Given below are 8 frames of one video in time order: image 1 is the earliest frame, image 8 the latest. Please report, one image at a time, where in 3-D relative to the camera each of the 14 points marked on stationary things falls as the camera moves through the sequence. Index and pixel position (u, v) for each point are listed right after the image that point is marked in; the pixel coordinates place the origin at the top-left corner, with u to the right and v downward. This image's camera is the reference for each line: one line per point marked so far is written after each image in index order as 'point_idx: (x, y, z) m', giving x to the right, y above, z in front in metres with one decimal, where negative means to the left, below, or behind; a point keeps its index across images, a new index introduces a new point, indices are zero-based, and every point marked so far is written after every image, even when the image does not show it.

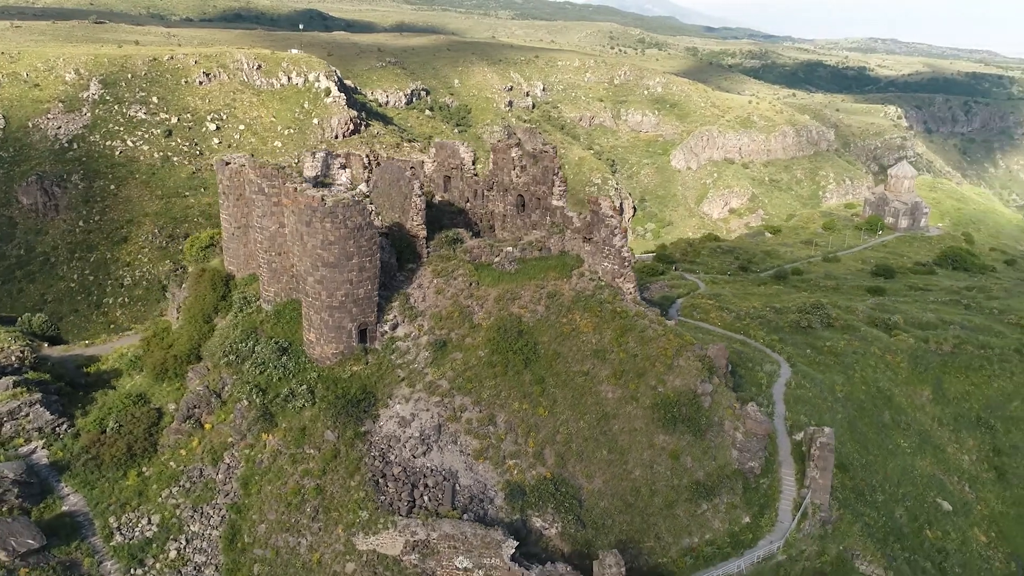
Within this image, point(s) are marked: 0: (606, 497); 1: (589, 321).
0: (+2.0, -4.5, +16.5) m
1: (+2.0, -0.8, +19.1) m
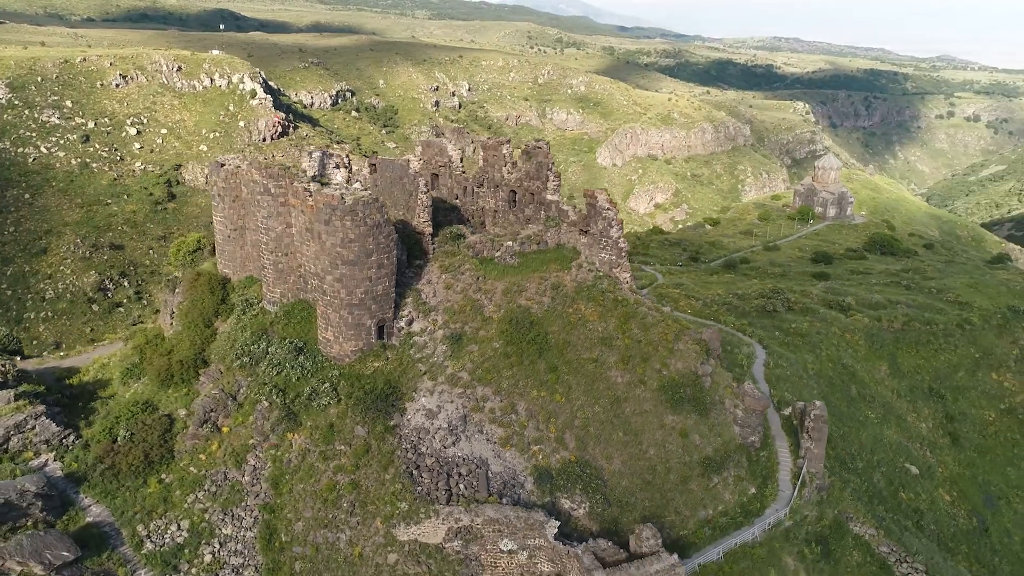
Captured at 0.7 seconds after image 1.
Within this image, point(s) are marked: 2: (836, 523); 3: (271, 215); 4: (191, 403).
0: (+2.6, -4.2, +17.2) m
1: (+2.2, -0.6, +19.8) m
2: (+8.0, -5.8, +18.8) m
3: (-5.8, +1.8, +18.4) m
4: (-7.5, -2.7, +18.0) m
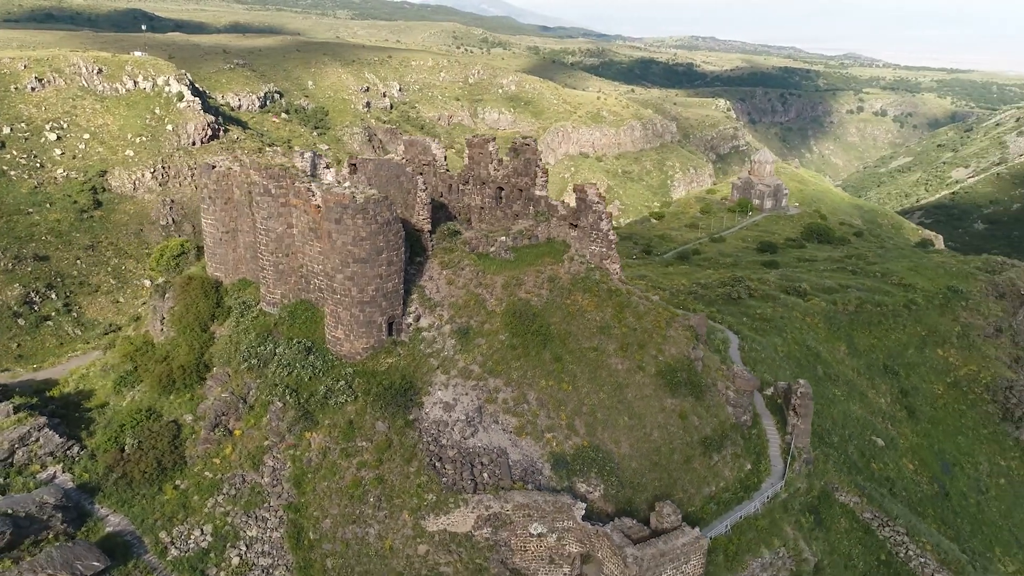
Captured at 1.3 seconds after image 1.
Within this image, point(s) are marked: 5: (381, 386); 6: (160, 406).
0: (+2.9, -4.0, +17.9) m
1: (+2.1, -0.3, +20.4) m
2: (+8.1, -5.4, +20.0) m
3: (-5.8, +1.7, +18.3) m
4: (-7.3, -2.8, +17.8) m
5: (-2.9, -2.2, +16.9) m
6: (-8.3, -2.8, +18.1) m
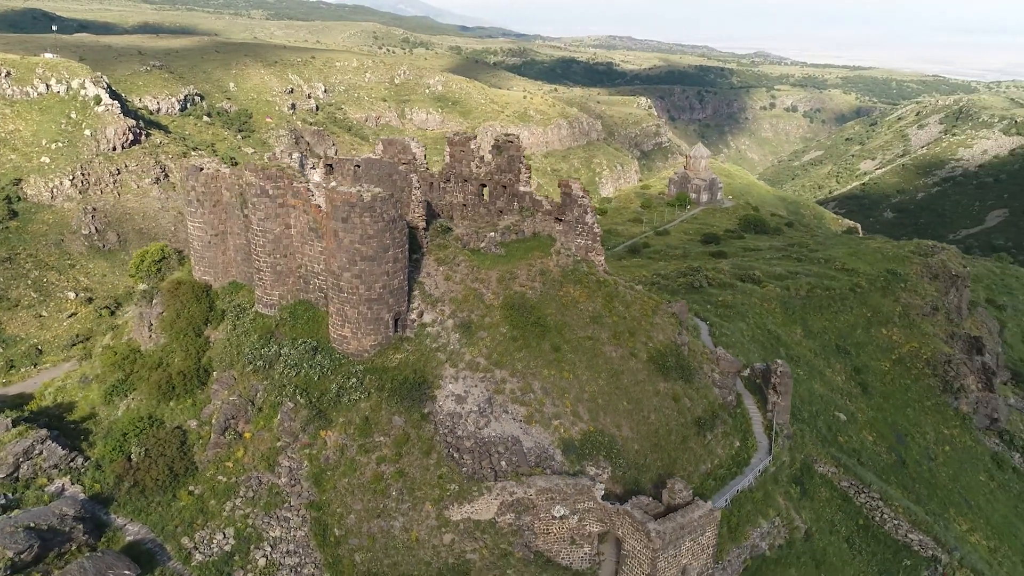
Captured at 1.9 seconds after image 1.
0: (+3.0, -3.7, +18.7) m
1: (+1.9, -0.1, +21.1) m
2: (+8.1, -4.9, +21.2) m
3: (-5.8, +1.7, +18.2) m
4: (-7.1, -2.9, +17.6) m
5: (-2.6, -2.1, +17.1) m
6: (-8.2, -2.9, +17.8) m
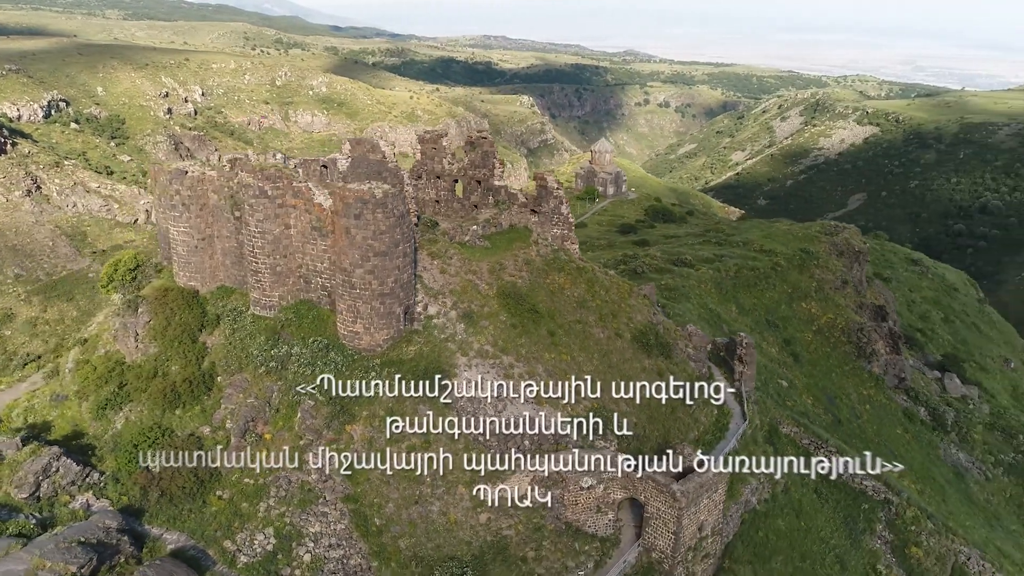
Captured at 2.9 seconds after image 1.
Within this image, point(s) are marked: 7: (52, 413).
0: (+3.2, -3.3, +19.9) m
1: (+1.5, +0.3, +22.1) m
2: (+7.9, -4.2, +23.2) m
3: (-5.8, +1.7, +18.1) m
4: (-6.8, -3.0, +17.3) m
5: (-2.3, -1.9, +17.5) m
6: (-7.8, -3.0, +17.4) m
7: (-12.0, -3.3, +19.8) m
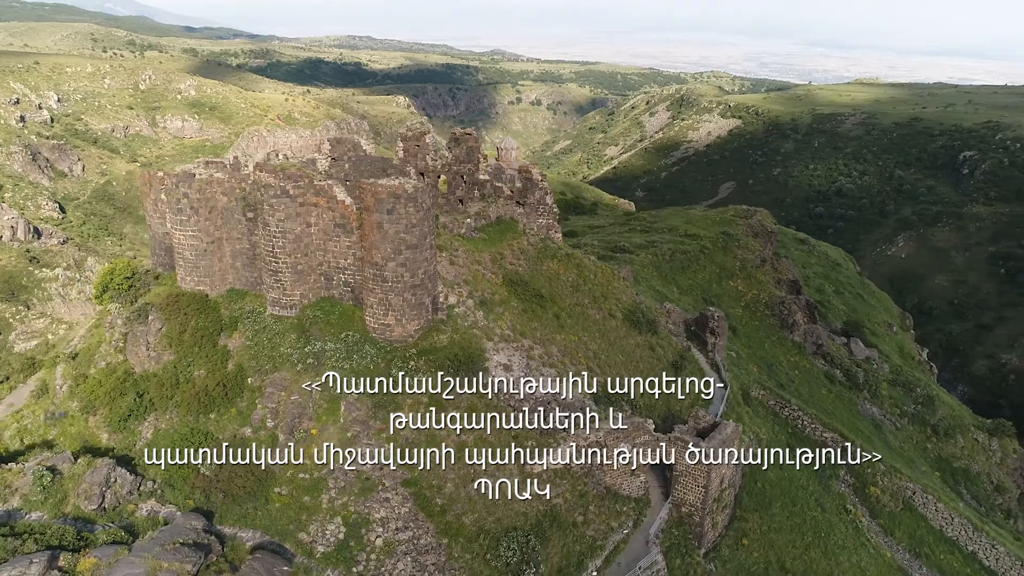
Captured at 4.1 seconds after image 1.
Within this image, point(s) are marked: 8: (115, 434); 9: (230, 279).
0: (+3.5, -2.7, +21.5) m
1: (+1.4, +0.7, +23.3) m
2: (+7.7, -3.4, +25.4) m
3: (-5.3, +1.7, +18.3) m
4: (-5.9, -3.0, +17.4) m
5: (-1.5, -1.7, +18.2) m
6: (-6.9, -3.1, +17.2) m
7: (-11.5, -3.6, +19.0) m
8: (-9.1, -3.4, +17.7) m
9: (-7.2, +0.2, +19.8) m
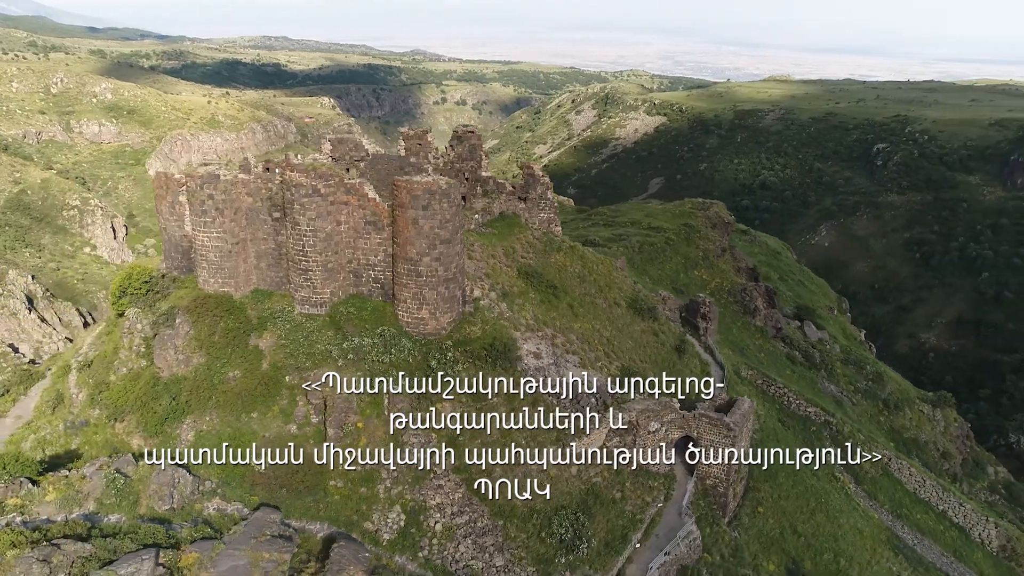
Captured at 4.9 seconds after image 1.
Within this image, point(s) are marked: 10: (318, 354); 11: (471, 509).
0: (+4.0, -2.4, +22.5) m
1: (+1.6, +1.0, +24.2) m
2: (+7.9, -2.9, +26.9) m
3: (-4.6, +1.8, +18.5) m
4: (-4.9, -2.9, +17.5) m
5: (-0.7, -1.5, +18.8) m
6: (-5.9, -3.1, +17.3) m
7: (-10.6, -3.7, +18.7) m
8: (-8.2, -3.4, +17.6) m
9: (-6.6, +0.2, +19.8) m
10: (-4.7, -1.6, +18.4) m
11: (-0.9, -4.7, +16.6) m
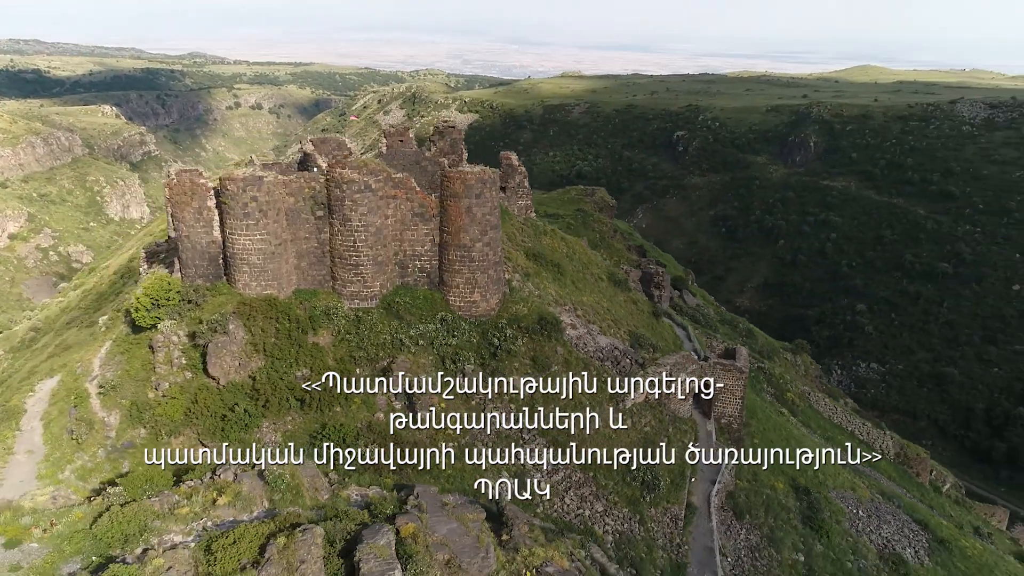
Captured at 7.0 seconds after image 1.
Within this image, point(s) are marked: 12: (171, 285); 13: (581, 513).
0: (+4.3, -1.5, +25.1) m
1: (+1.3, +1.6, +26.0) m
2: (+7.0, -1.7, +30.2) m
3: (-3.4, +1.9, +19.0) m
4: (-3.1, -2.7, +18.1) m
5: (+0.5, -1.0, +20.3) m
6: (-4.0, -3.0, +17.6) m
7: (-8.8, -4.1, +17.8) m
8: (-6.2, -3.5, +17.3) m
9: (-5.6, +0.2, +19.8) m
10: (-3.2, -1.4, +18.9) m
11: (+1.2, -4.2, +18.1) m
12: (-8.7, +0.1, +19.6) m
13: (+1.6, -5.1, +17.5) m
